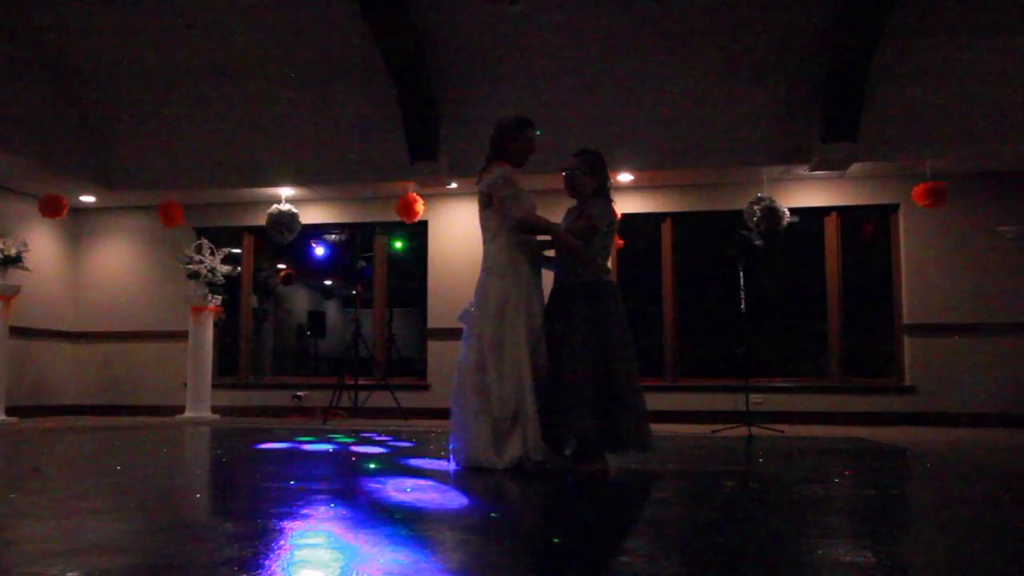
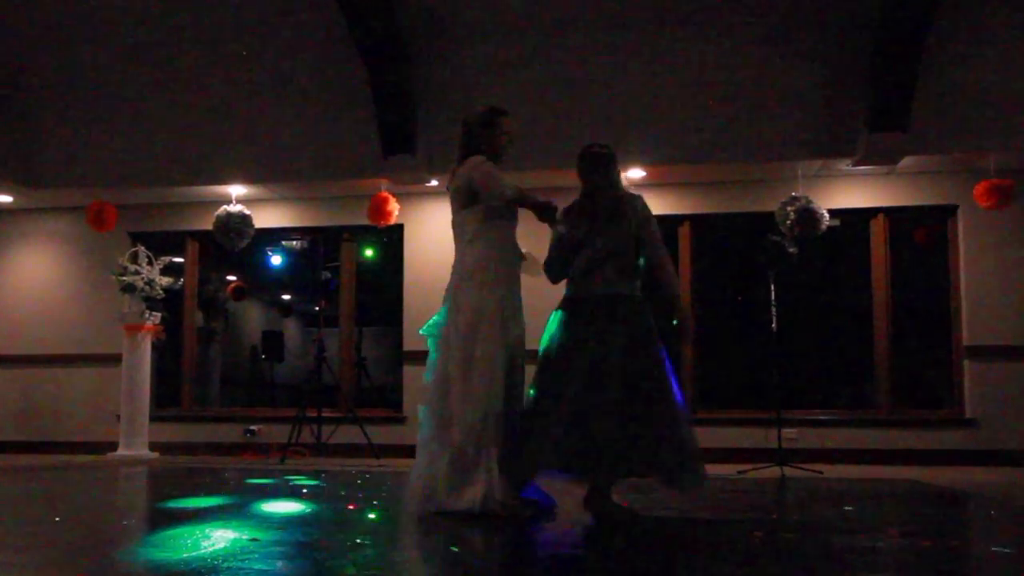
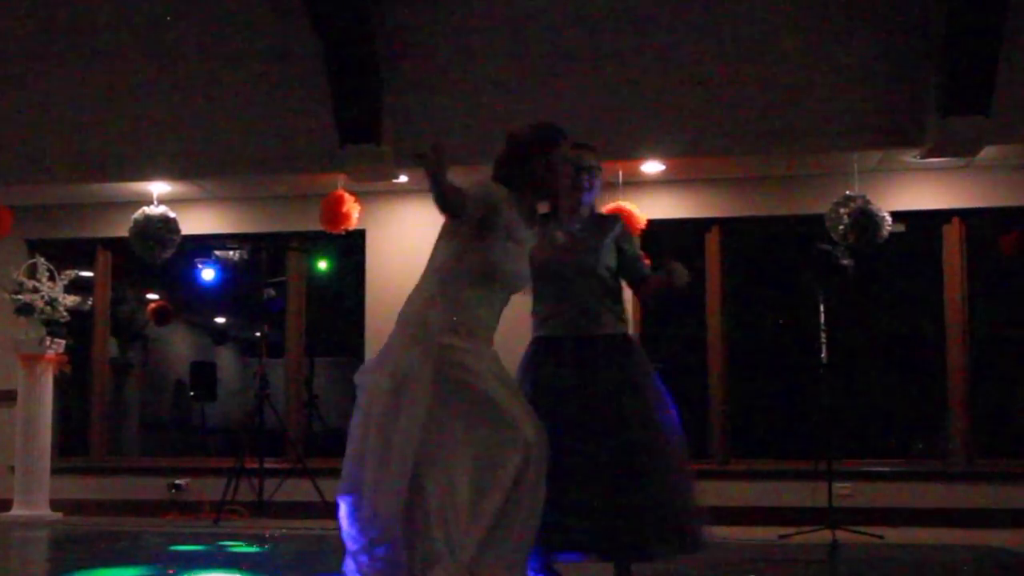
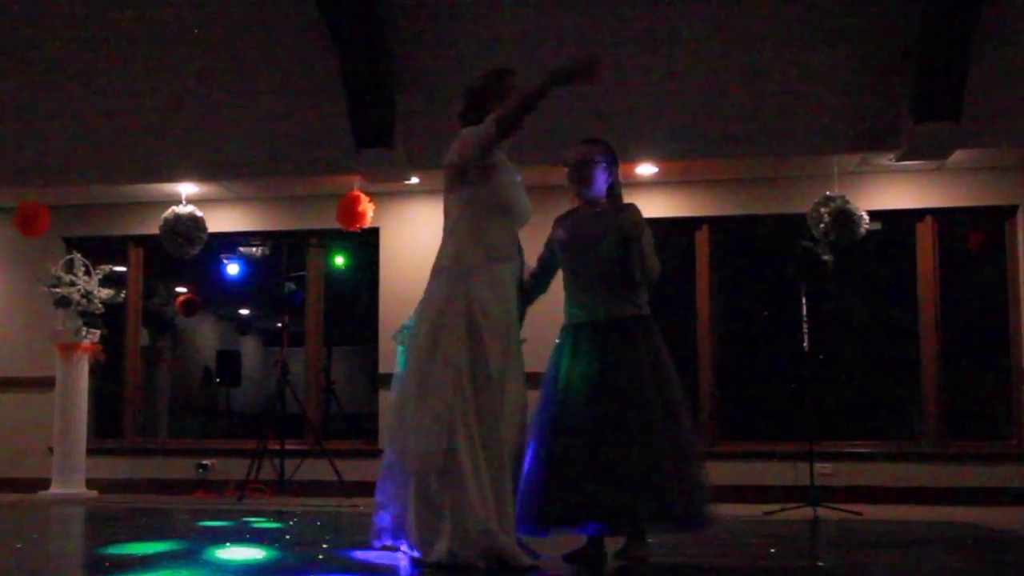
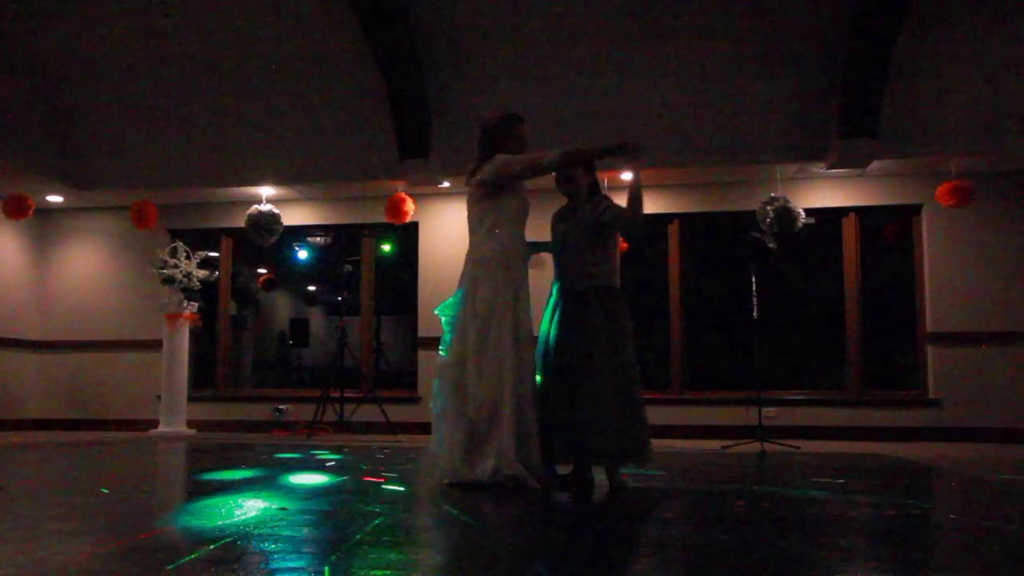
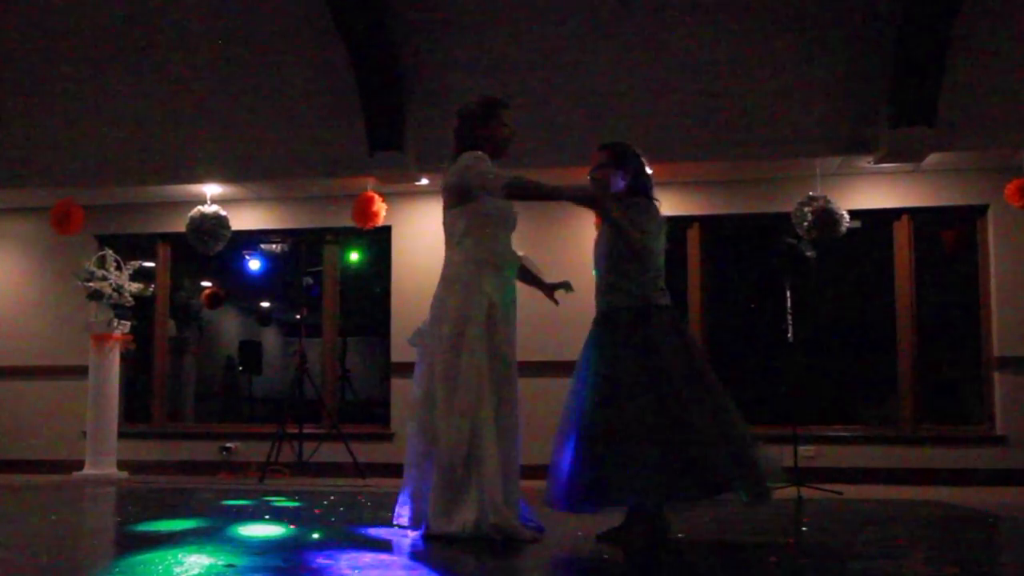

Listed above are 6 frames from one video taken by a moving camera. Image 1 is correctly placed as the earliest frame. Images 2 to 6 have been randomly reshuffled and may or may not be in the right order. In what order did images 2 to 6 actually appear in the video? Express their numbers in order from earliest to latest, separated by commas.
5, 2, 6, 4, 3
